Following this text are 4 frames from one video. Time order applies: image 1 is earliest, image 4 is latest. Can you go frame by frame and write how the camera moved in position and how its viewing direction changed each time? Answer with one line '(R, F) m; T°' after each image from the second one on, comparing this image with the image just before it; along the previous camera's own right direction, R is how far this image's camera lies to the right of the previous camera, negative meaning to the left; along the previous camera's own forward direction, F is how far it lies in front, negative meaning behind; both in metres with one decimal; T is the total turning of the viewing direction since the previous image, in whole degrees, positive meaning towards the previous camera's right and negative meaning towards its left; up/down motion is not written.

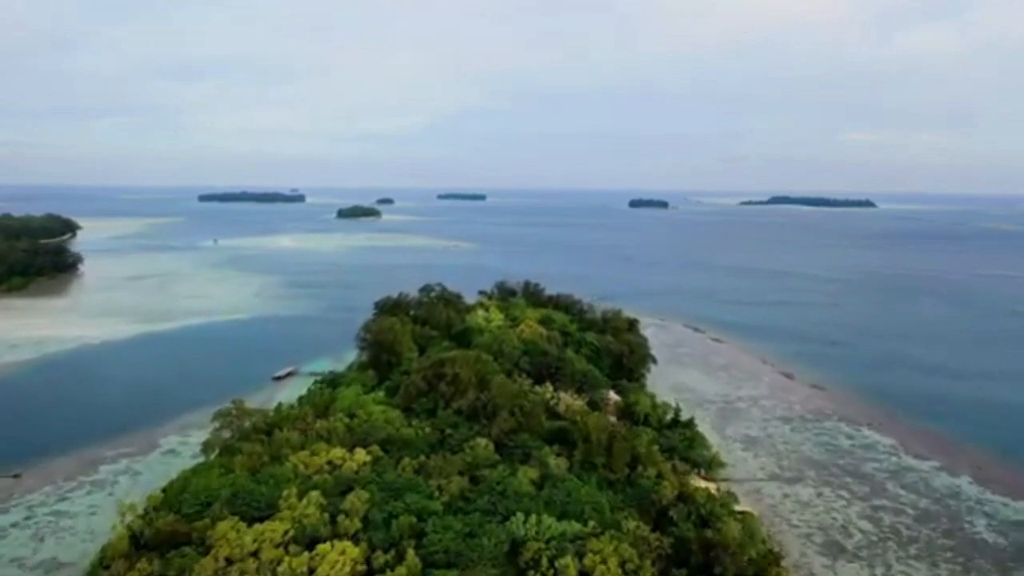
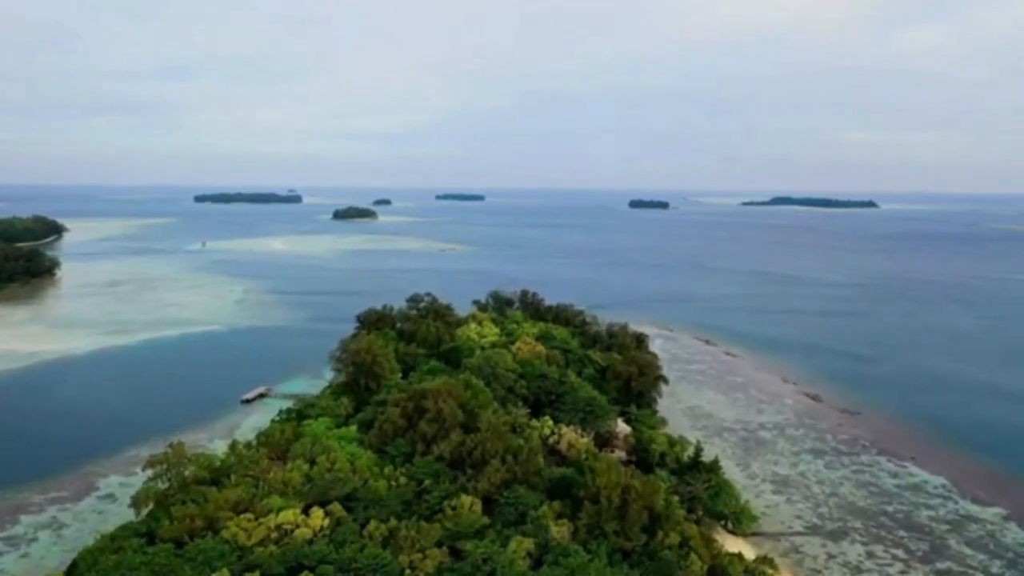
(+0.1, +2.9) m; 0°
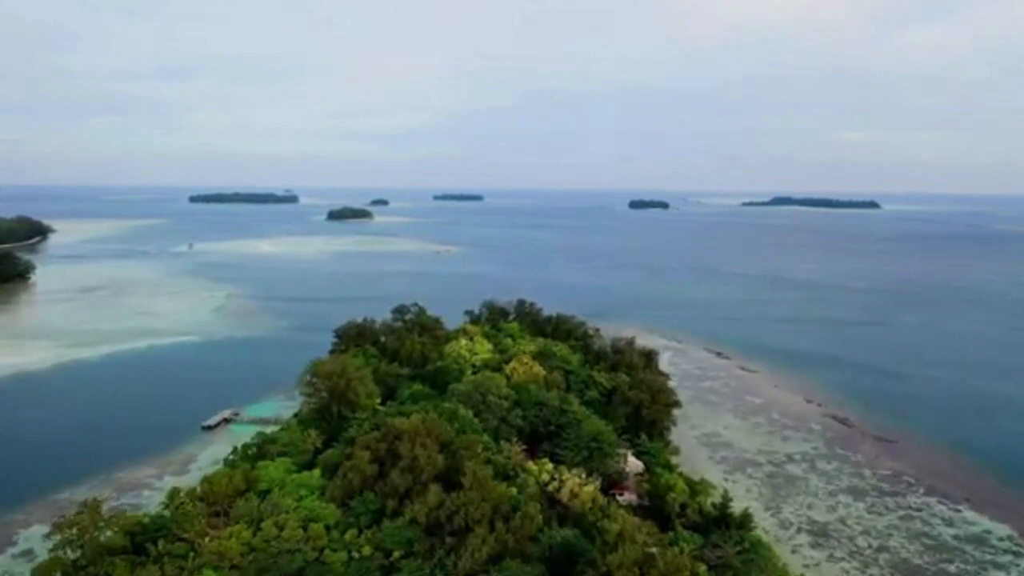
(+0.1, +2.8) m; 0°
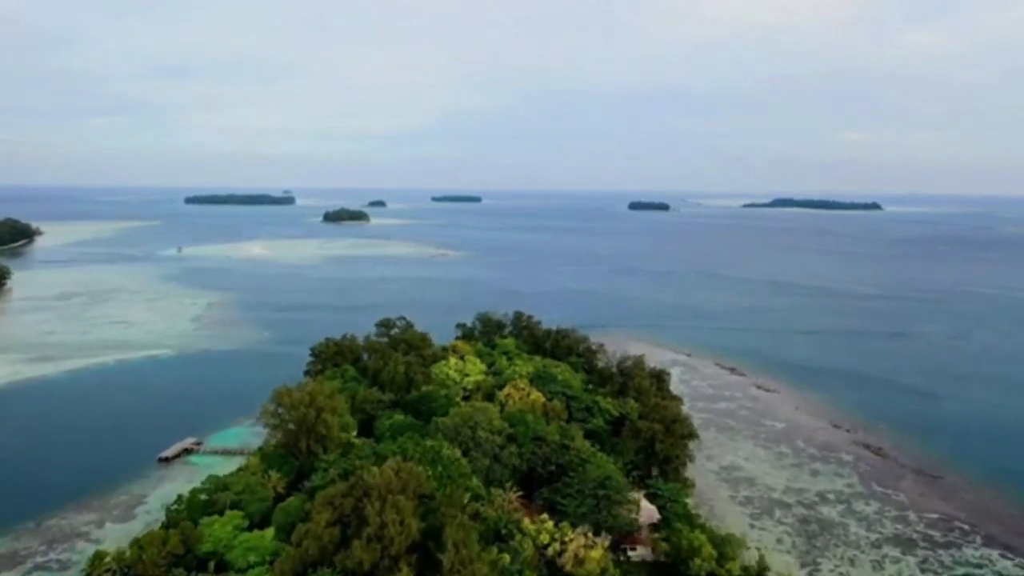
(+0.1, +2.5) m; 0°
